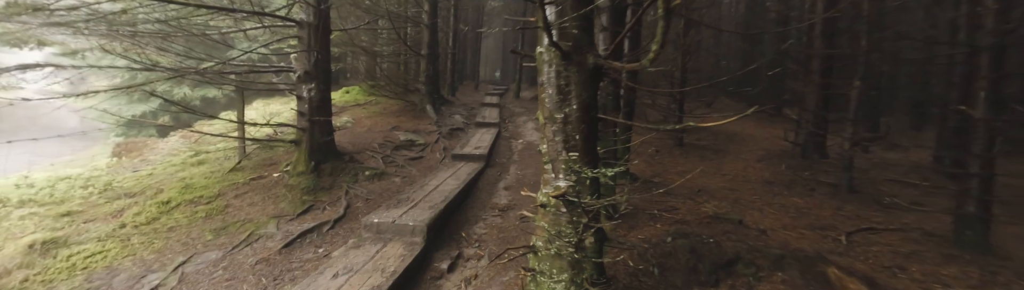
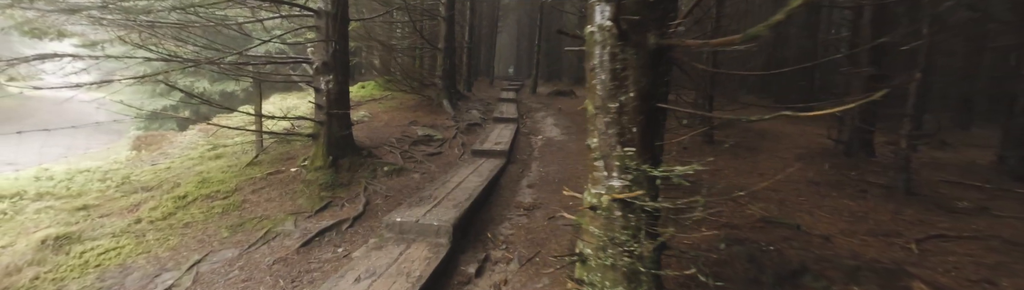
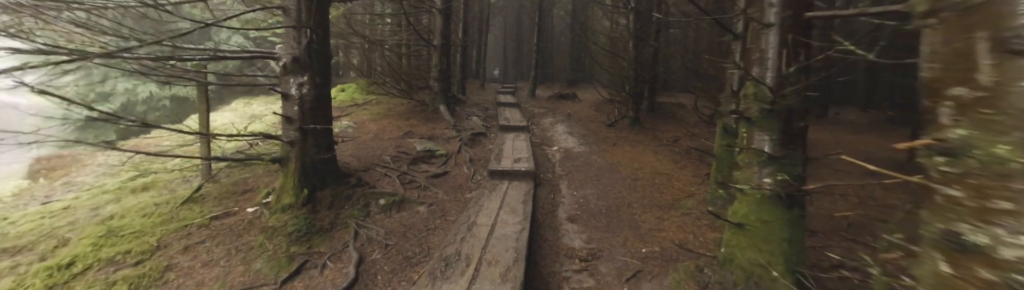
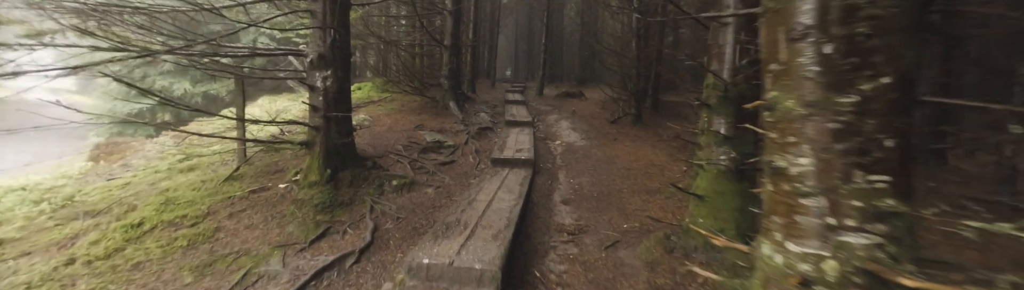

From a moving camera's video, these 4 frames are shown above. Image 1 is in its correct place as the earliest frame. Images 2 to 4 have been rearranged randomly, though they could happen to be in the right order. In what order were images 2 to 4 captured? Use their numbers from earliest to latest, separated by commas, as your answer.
2, 4, 3
